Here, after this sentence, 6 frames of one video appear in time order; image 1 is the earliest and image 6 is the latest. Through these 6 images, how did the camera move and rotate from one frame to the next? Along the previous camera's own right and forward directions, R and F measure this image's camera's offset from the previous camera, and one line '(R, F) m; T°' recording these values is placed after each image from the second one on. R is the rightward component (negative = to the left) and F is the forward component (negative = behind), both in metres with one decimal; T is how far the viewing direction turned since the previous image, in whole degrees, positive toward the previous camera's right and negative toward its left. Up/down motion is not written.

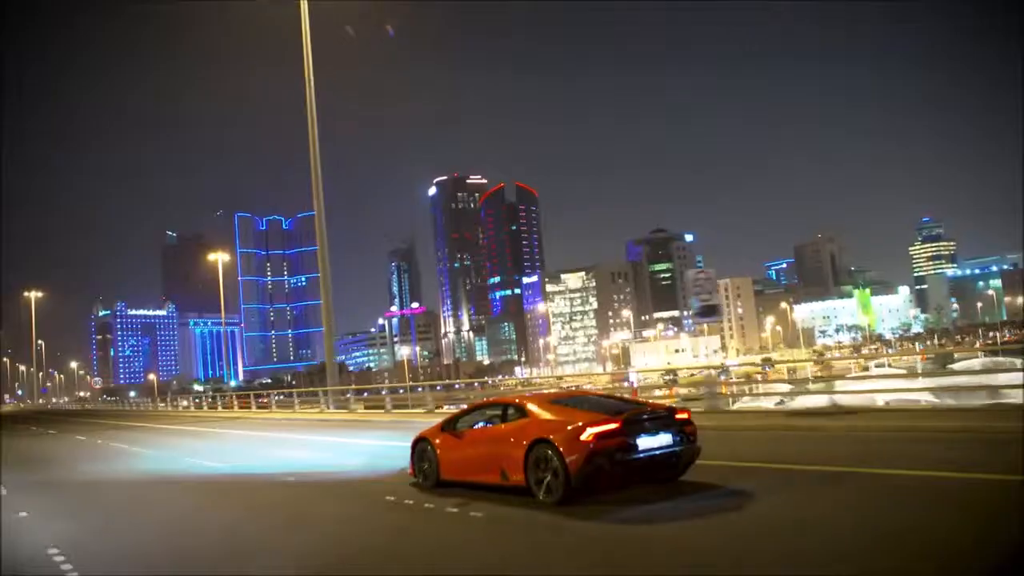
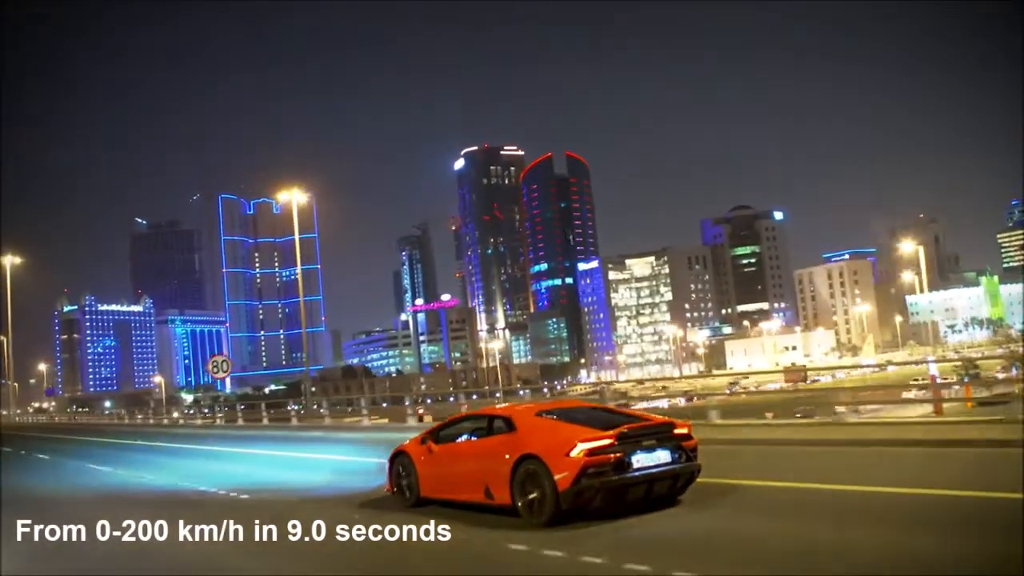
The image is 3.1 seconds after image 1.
(+0.1, +2.1) m; -5°
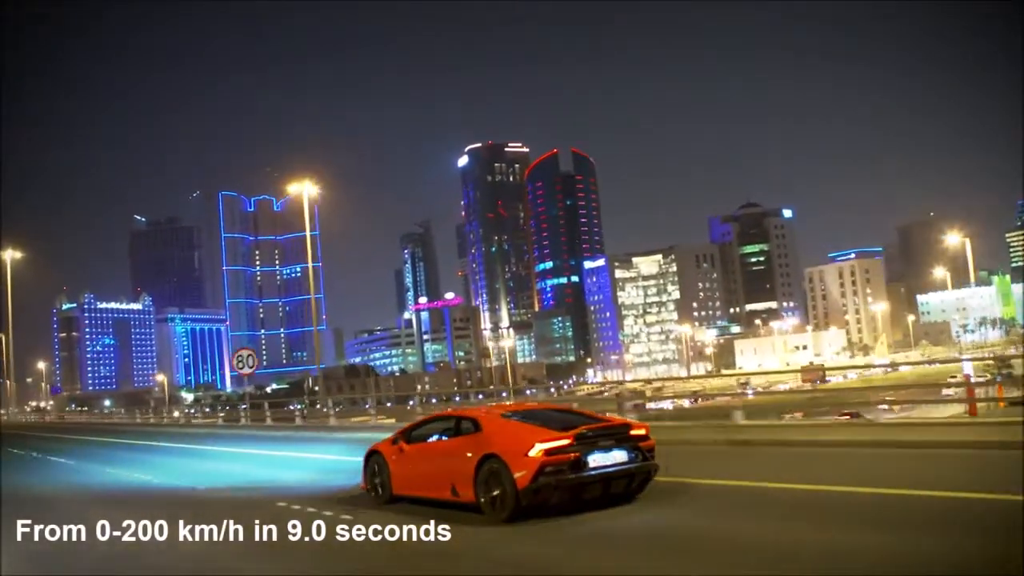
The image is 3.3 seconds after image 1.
(0.0, +0.1) m; 0°
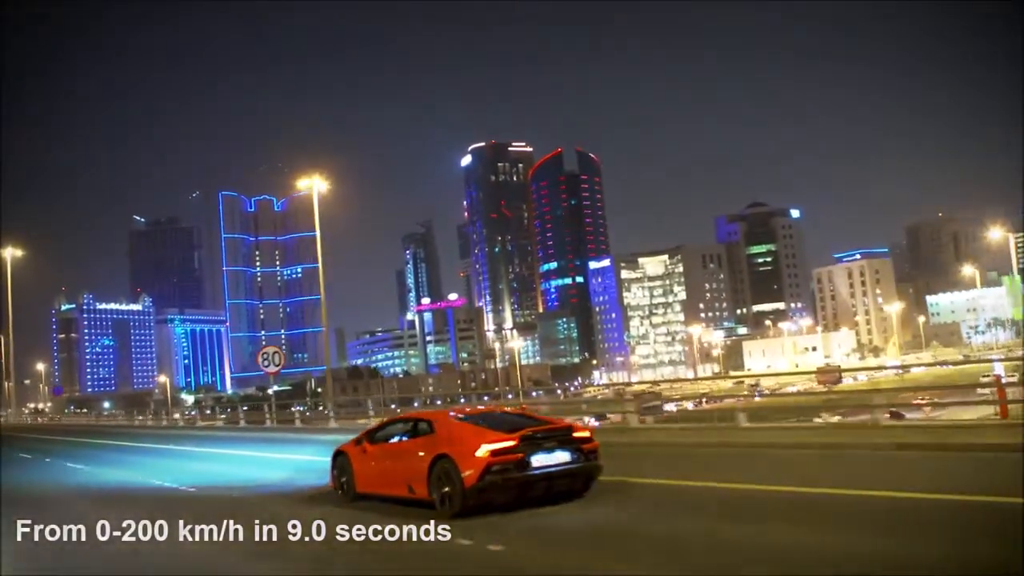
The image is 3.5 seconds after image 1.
(0.0, +0.1) m; 0°
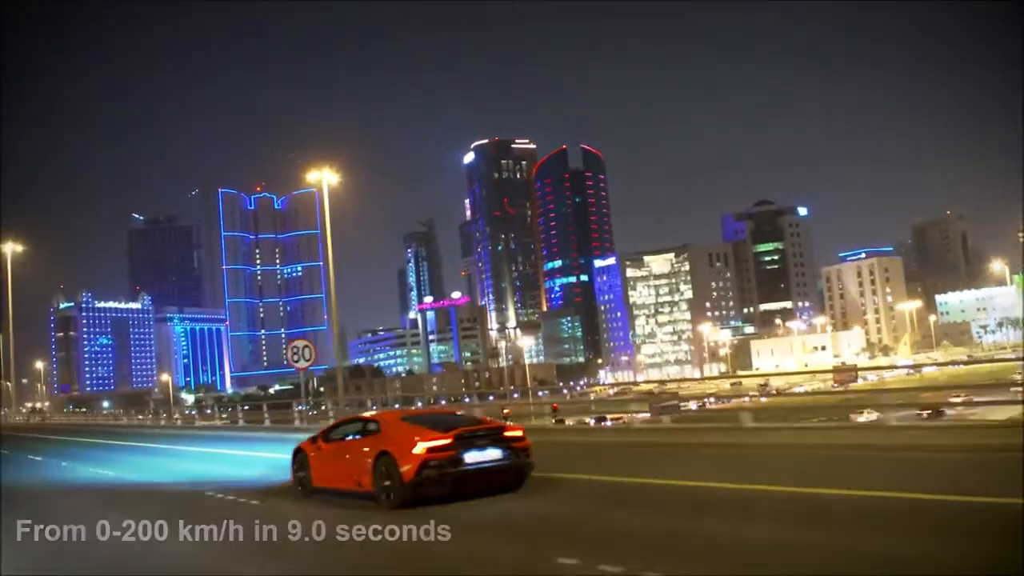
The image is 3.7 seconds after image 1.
(0.0, +0.1) m; 0°
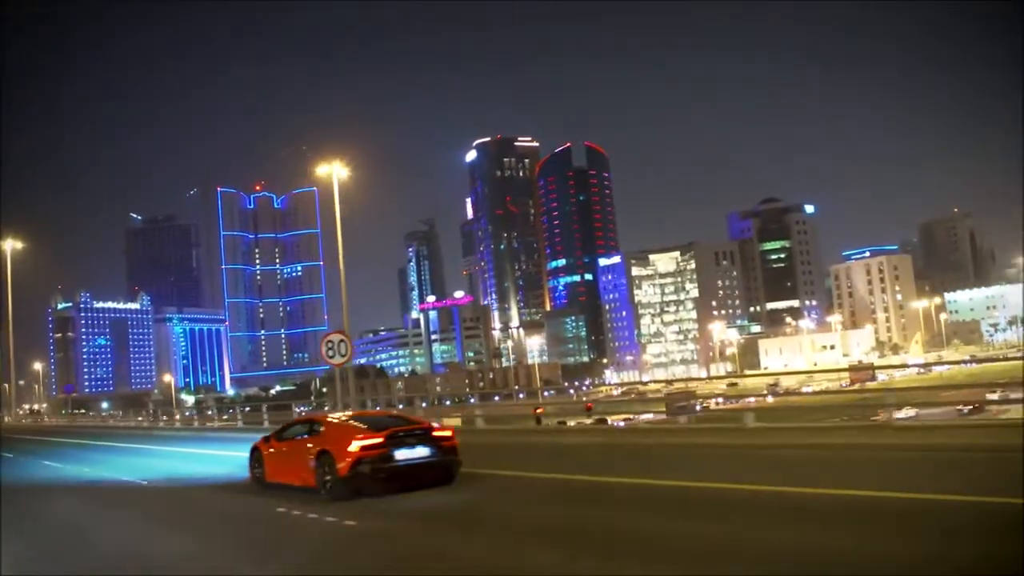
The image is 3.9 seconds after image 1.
(0.0, +0.1) m; 0°
